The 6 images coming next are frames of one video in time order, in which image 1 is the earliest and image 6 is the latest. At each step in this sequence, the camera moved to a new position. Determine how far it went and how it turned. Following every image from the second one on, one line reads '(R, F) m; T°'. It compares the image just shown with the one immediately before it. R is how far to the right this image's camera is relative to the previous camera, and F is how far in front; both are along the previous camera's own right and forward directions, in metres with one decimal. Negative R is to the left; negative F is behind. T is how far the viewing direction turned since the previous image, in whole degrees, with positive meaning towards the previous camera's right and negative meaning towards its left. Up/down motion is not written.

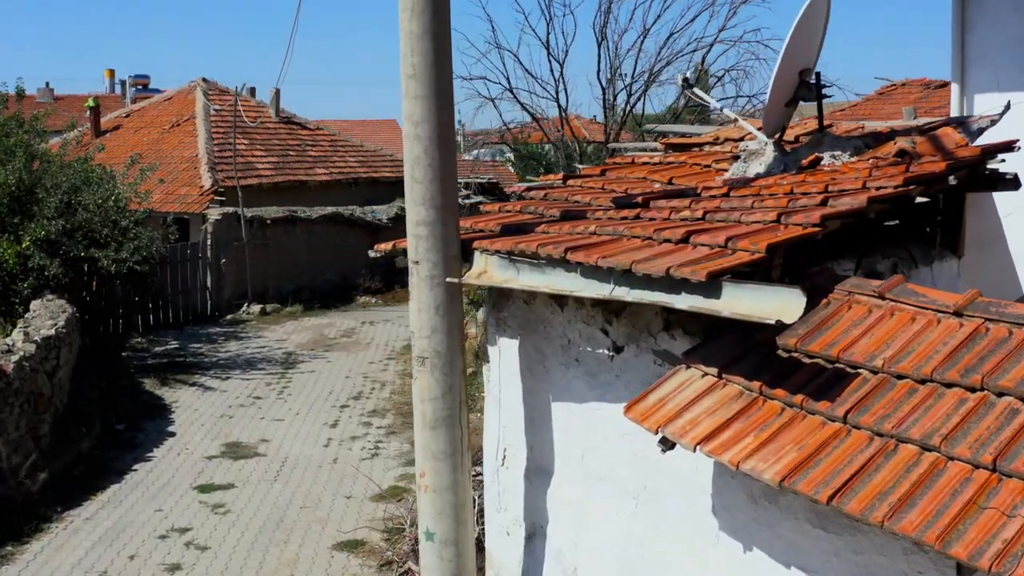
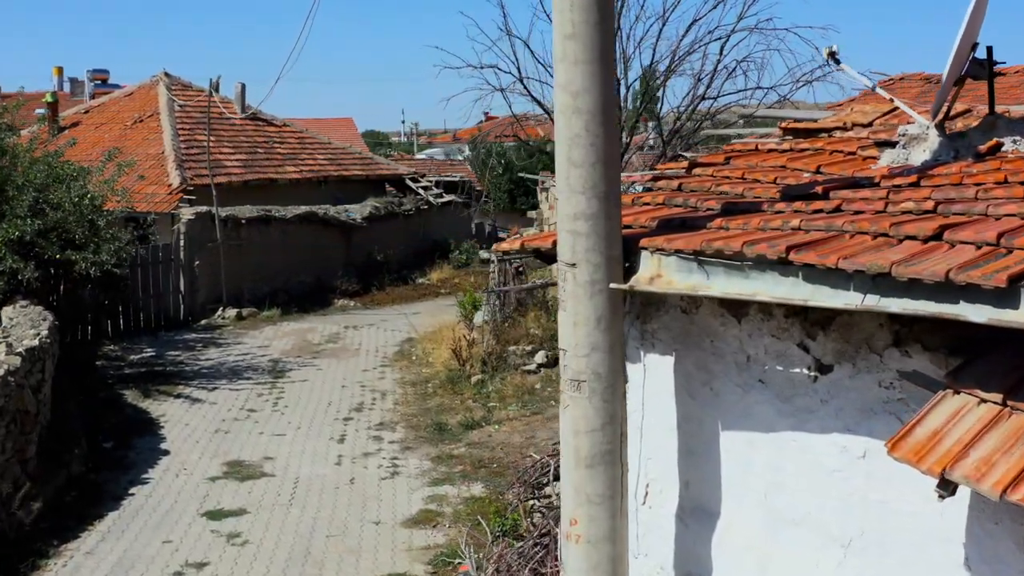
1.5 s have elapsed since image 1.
(-0.7, +0.7) m; +3°
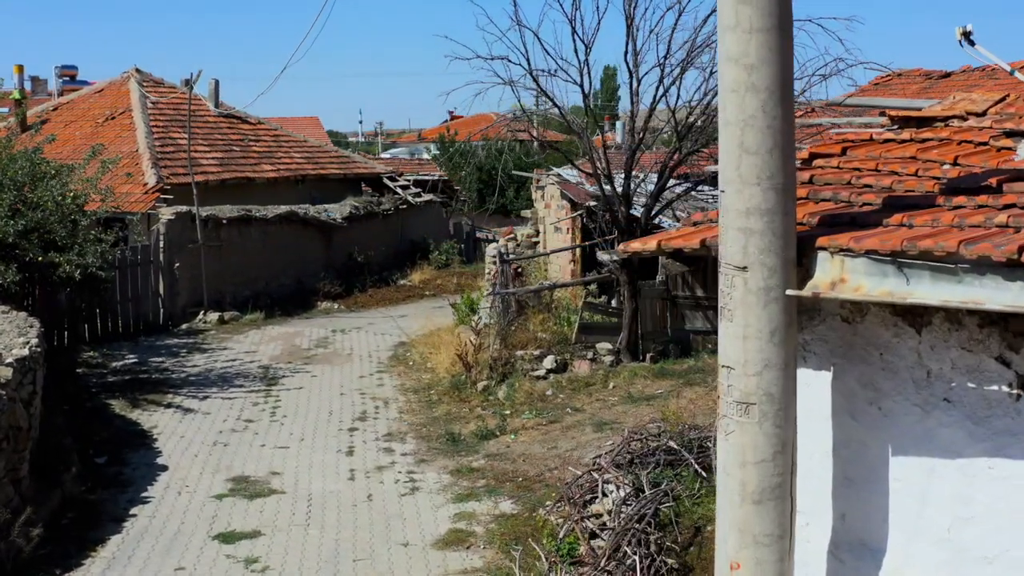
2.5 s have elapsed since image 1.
(-0.5, +0.5) m; +2°
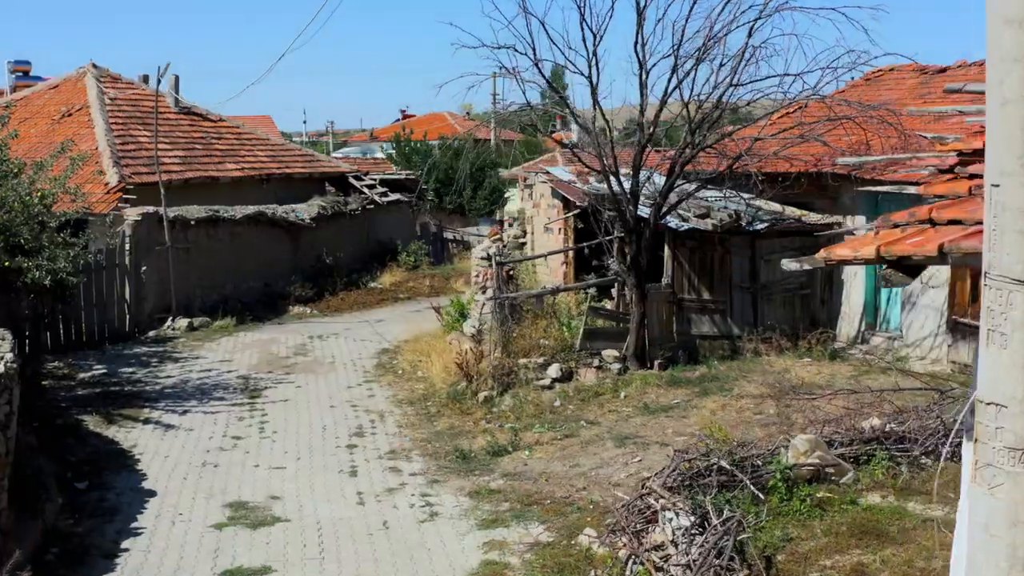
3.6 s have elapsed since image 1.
(-0.5, +0.6) m; +3°
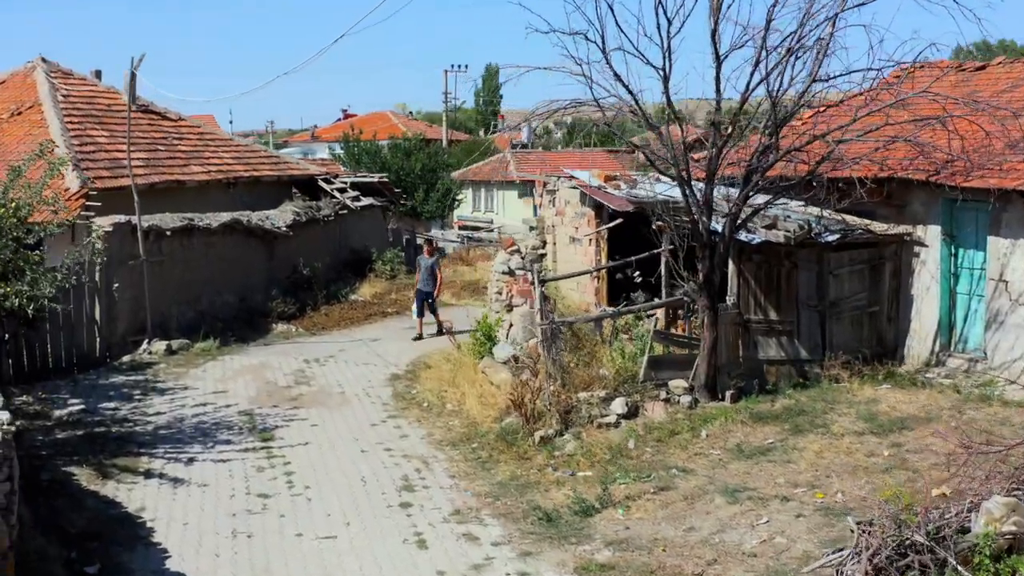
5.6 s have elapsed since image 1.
(-1.0, +1.3) m; +4°
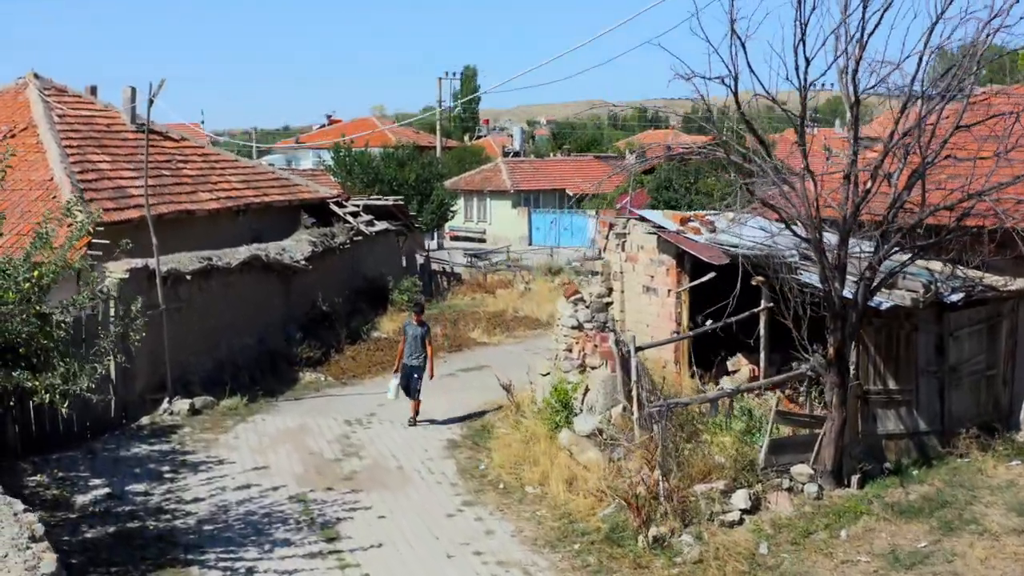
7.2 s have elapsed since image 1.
(-0.9, +1.2) m; +2°
